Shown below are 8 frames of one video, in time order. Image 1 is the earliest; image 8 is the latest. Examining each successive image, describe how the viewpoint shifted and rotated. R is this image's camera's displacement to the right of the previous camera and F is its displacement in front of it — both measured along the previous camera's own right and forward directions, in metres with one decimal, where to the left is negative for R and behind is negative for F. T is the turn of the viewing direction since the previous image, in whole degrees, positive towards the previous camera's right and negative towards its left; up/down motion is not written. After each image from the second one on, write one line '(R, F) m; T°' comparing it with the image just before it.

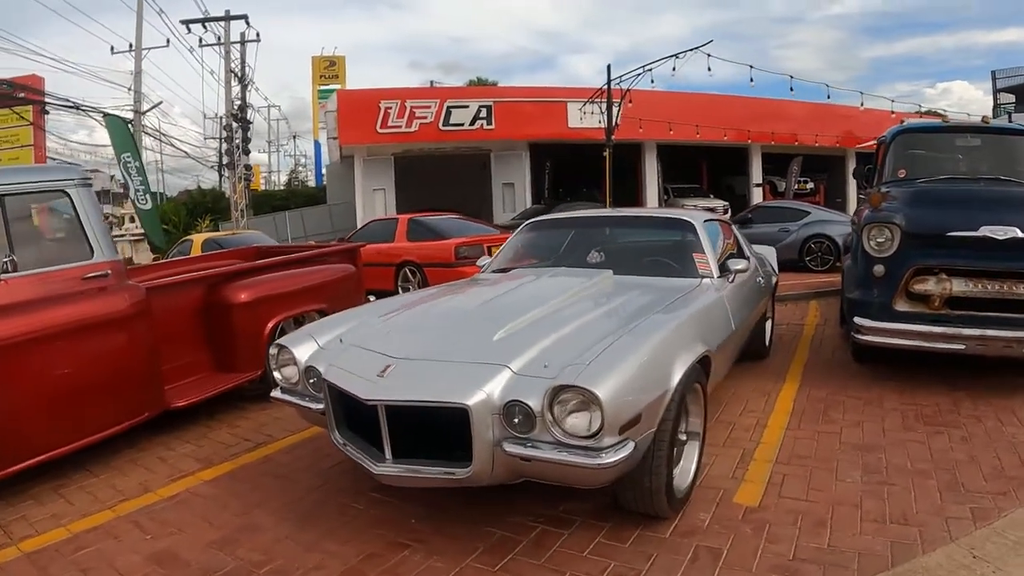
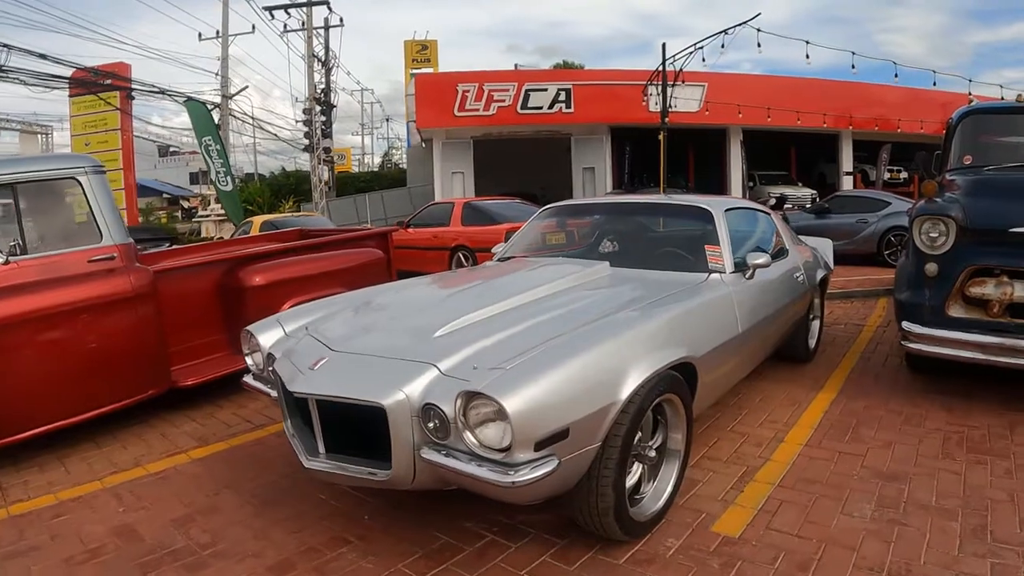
(+0.6, +0.4) m; -7°
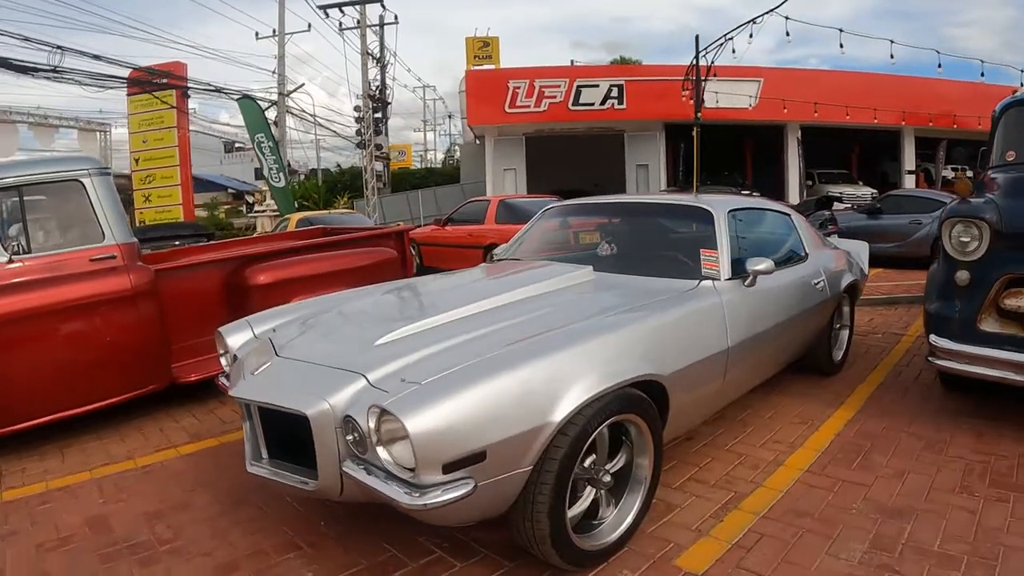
(+0.4, +0.2) m; -5°
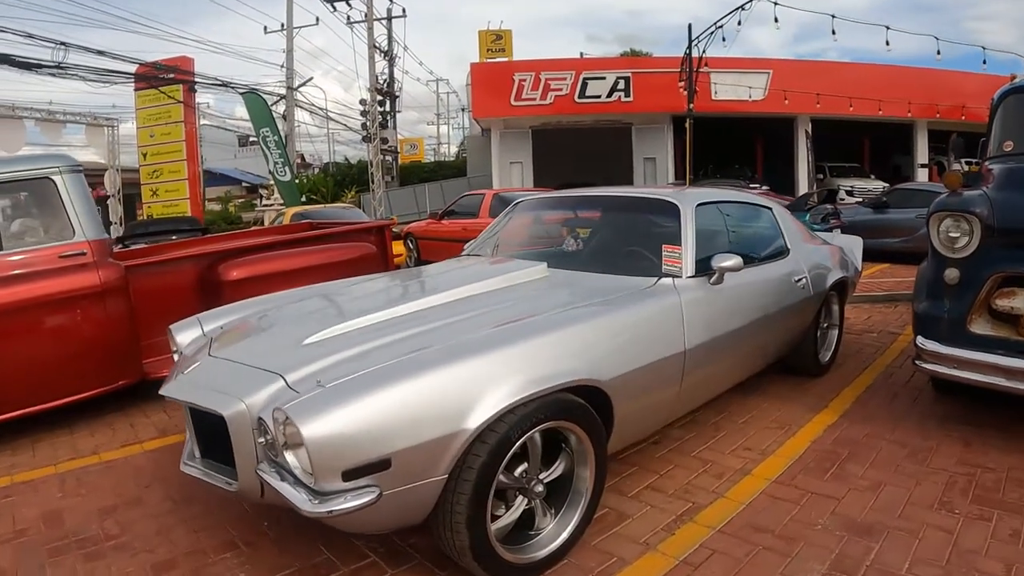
(+0.3, +0.2) m; -1°
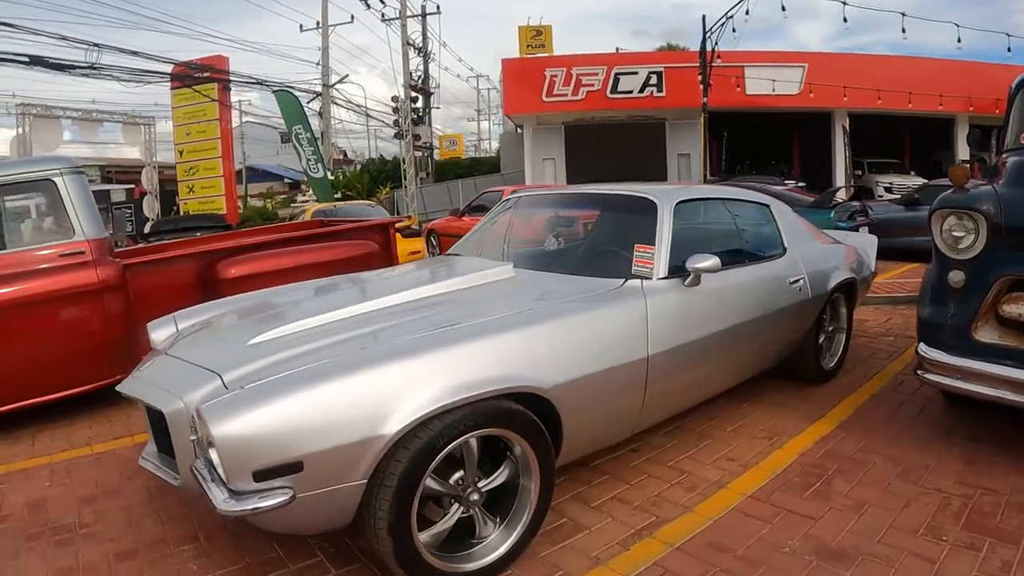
(+0.3, +0.2) m; -3°
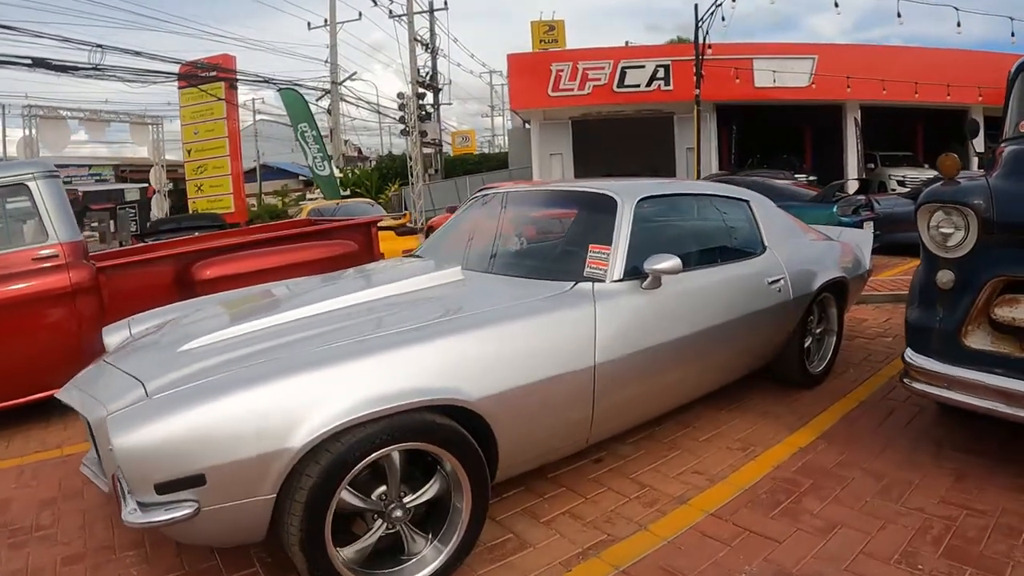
(+0.3, +0.2) m; -1°
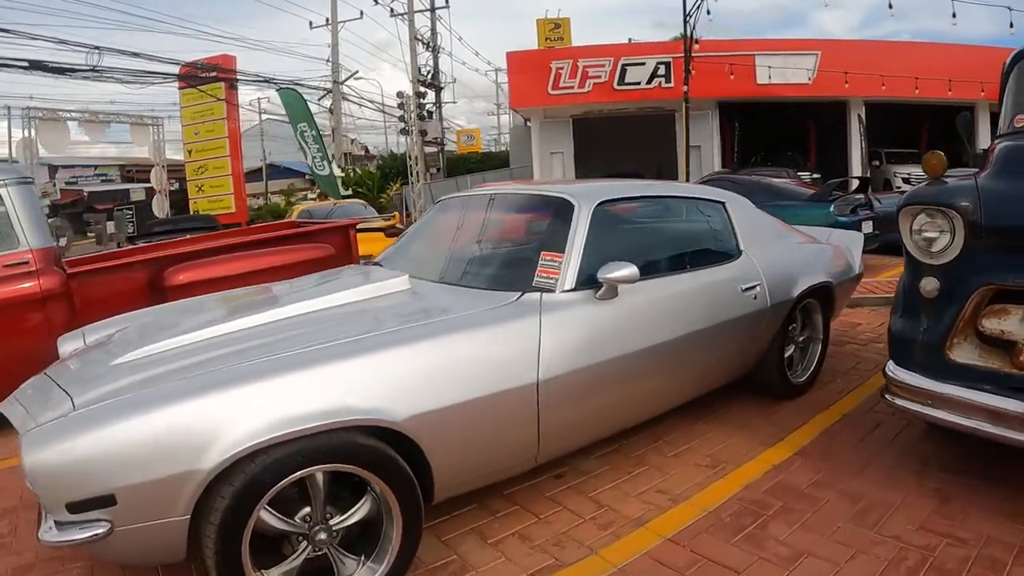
(+0.2, +0.2) m; -1°
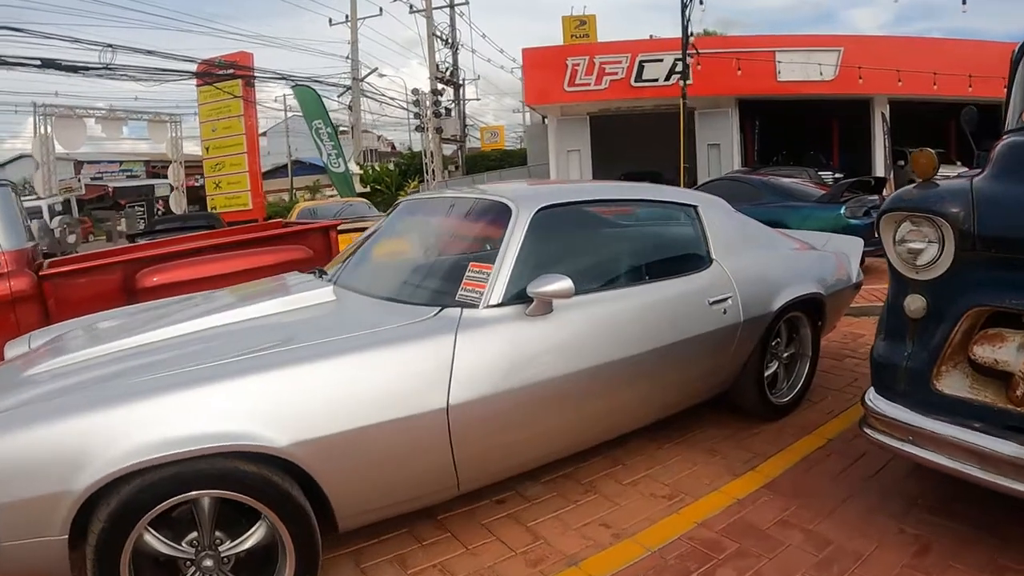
(+0.3, +0.3) m; -2°
